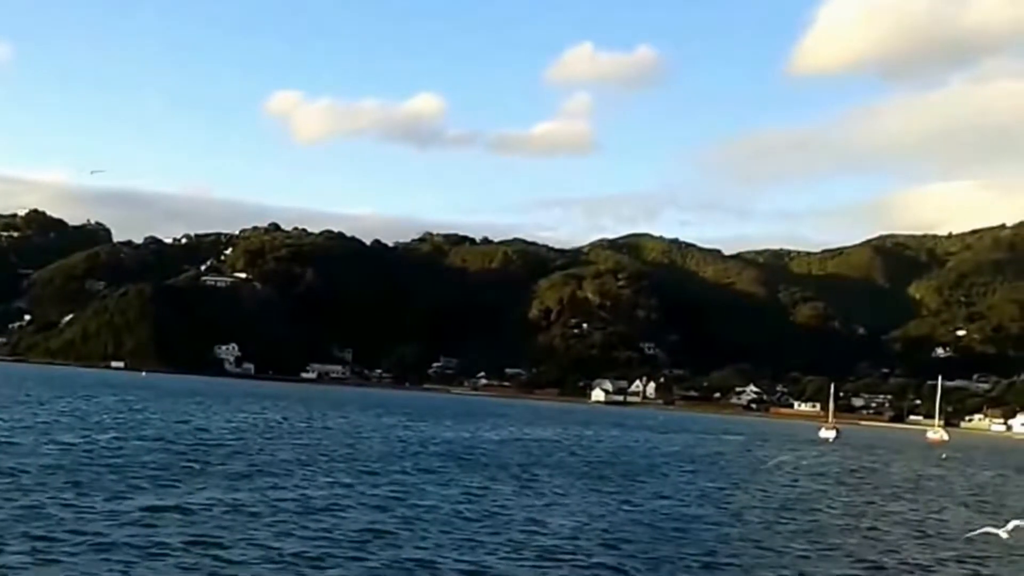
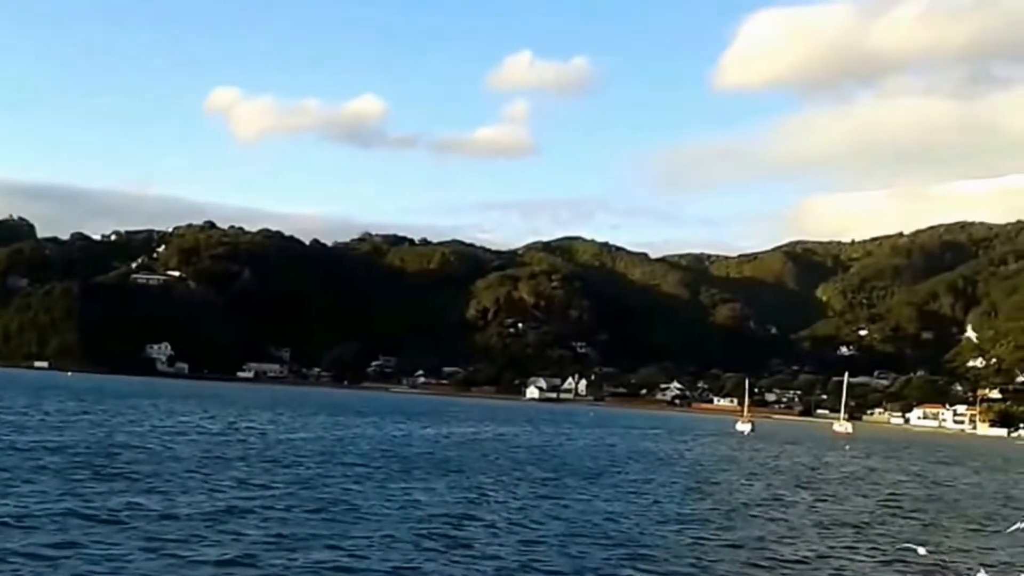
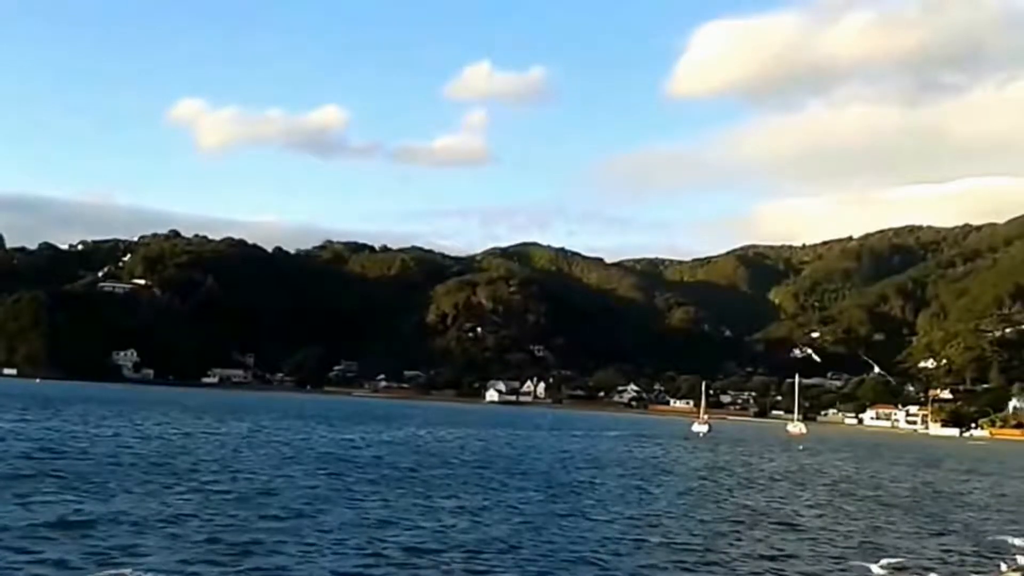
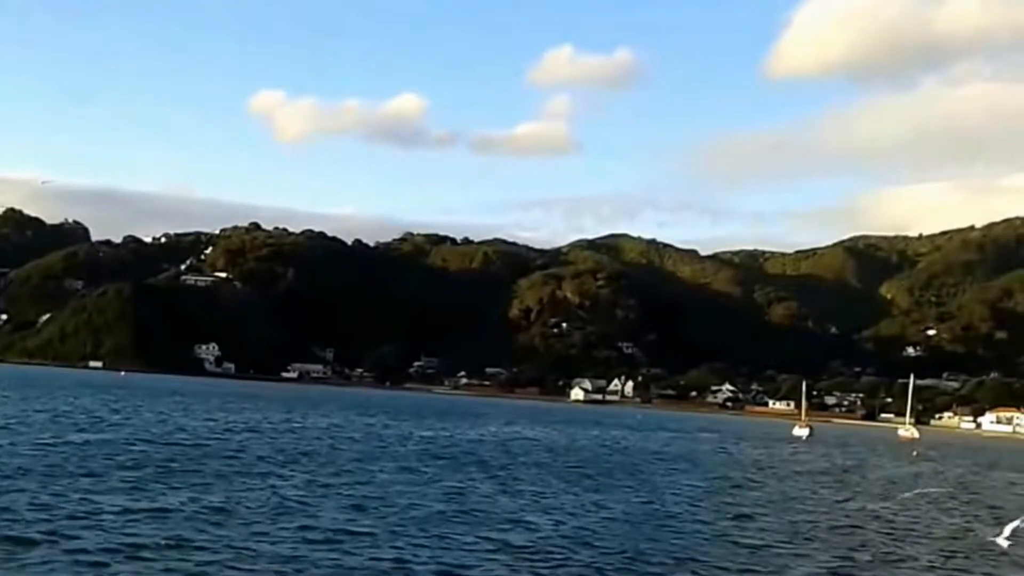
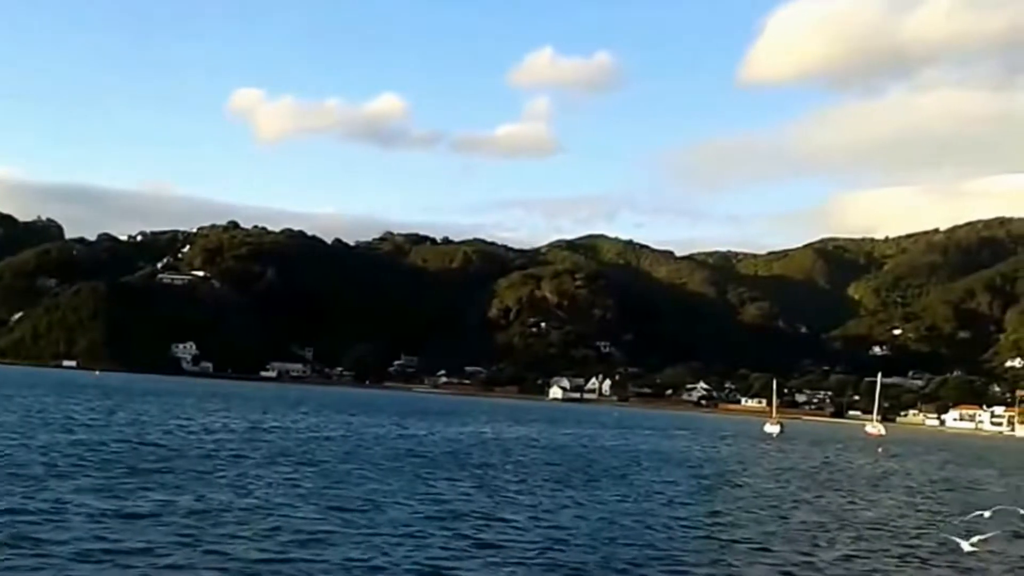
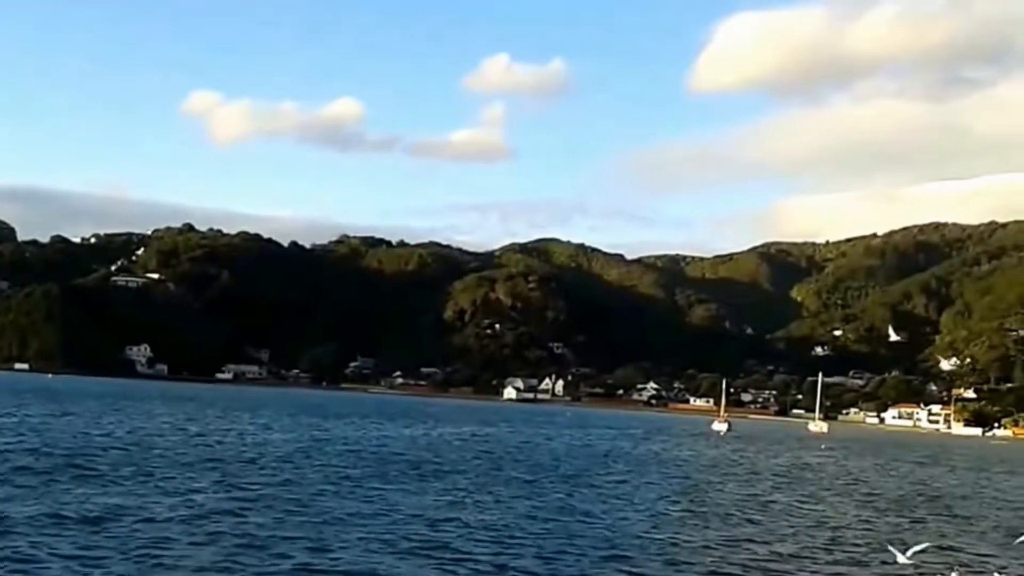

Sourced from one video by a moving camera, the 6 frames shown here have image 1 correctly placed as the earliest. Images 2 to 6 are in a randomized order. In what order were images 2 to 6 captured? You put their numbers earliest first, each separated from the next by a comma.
4, 5, 2, 6, 3
